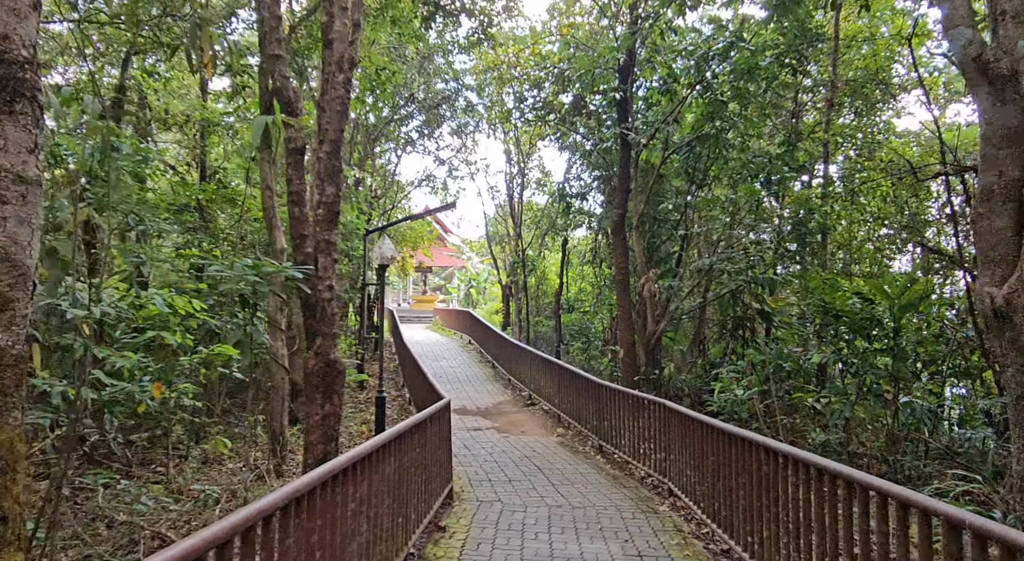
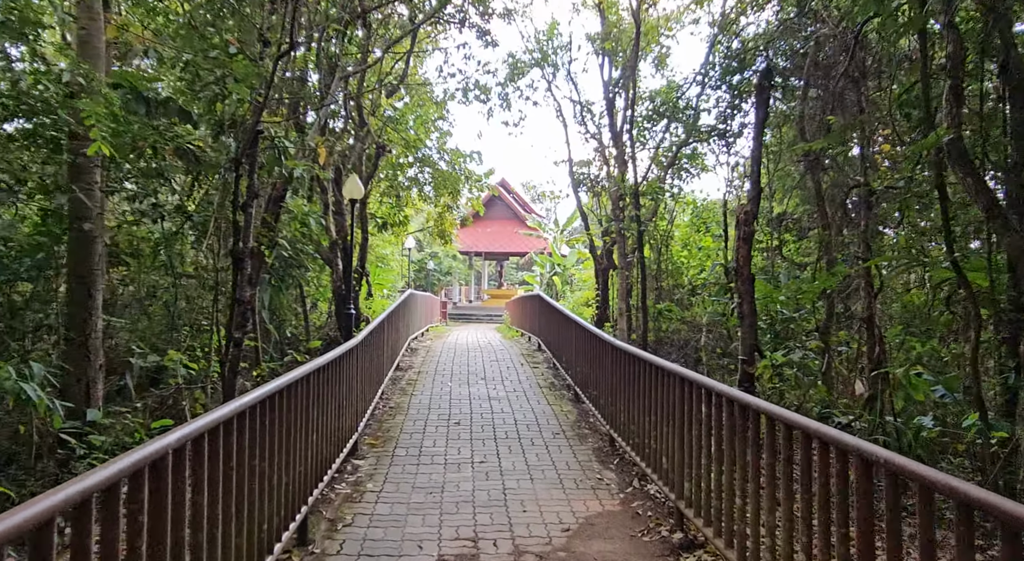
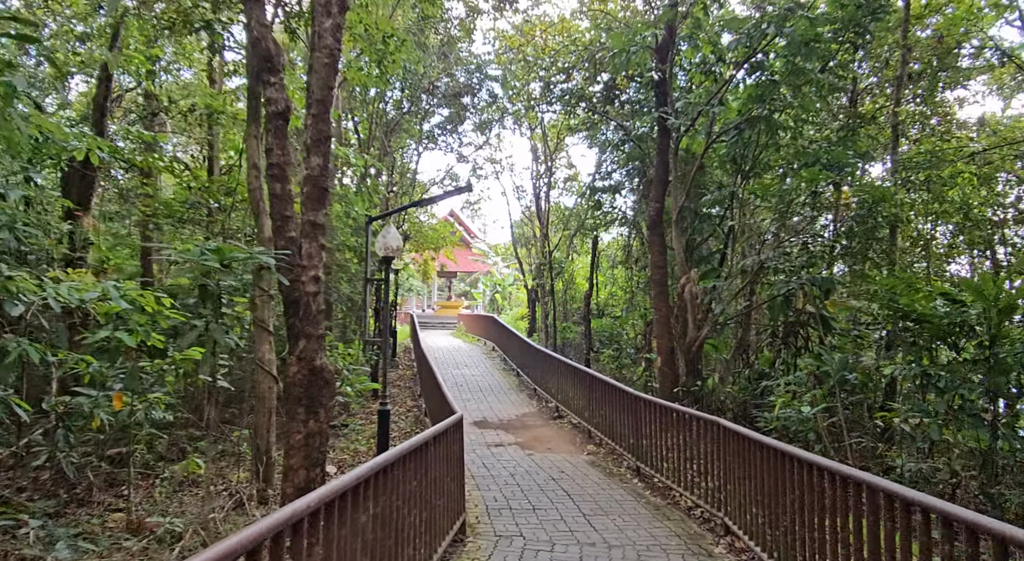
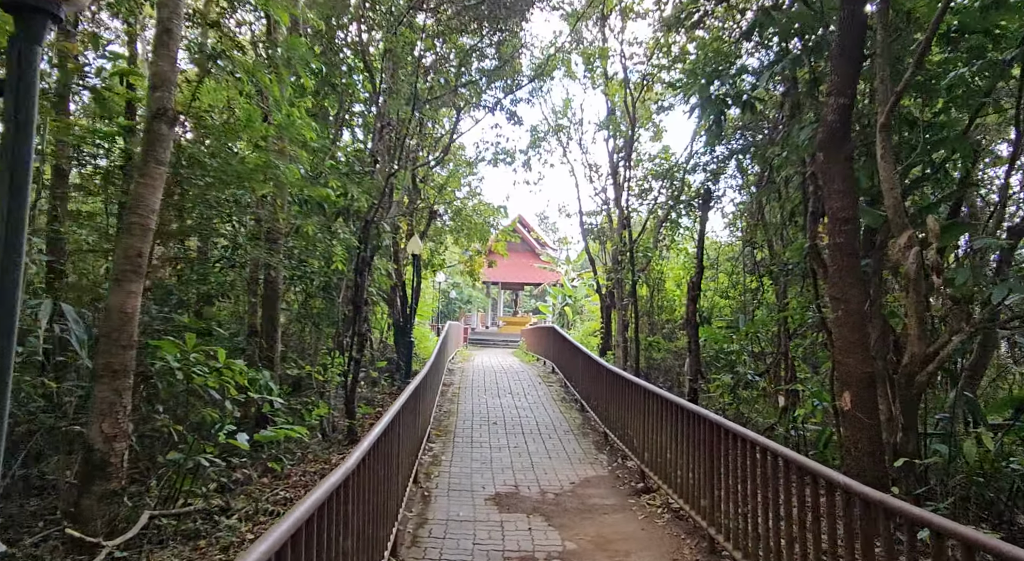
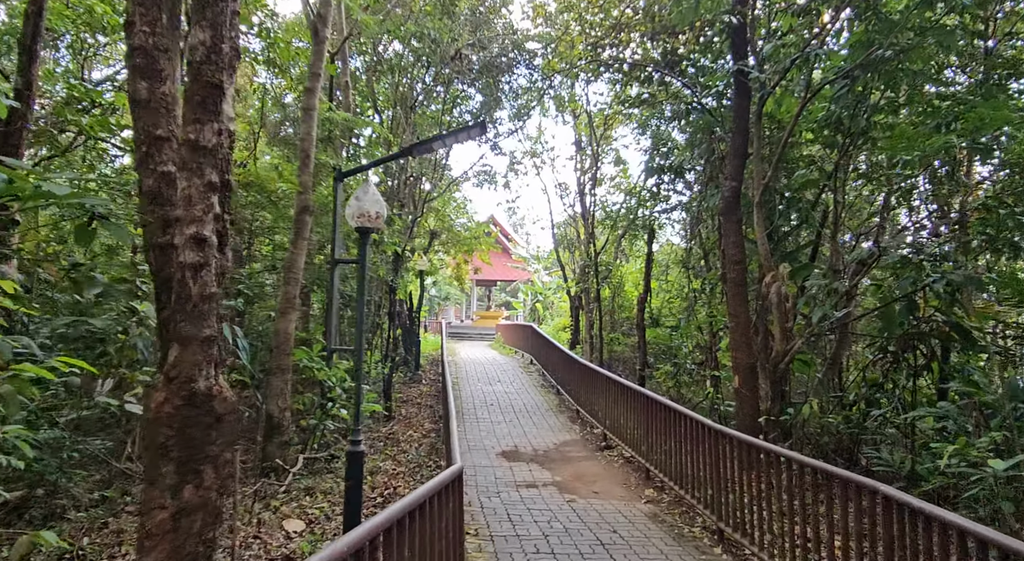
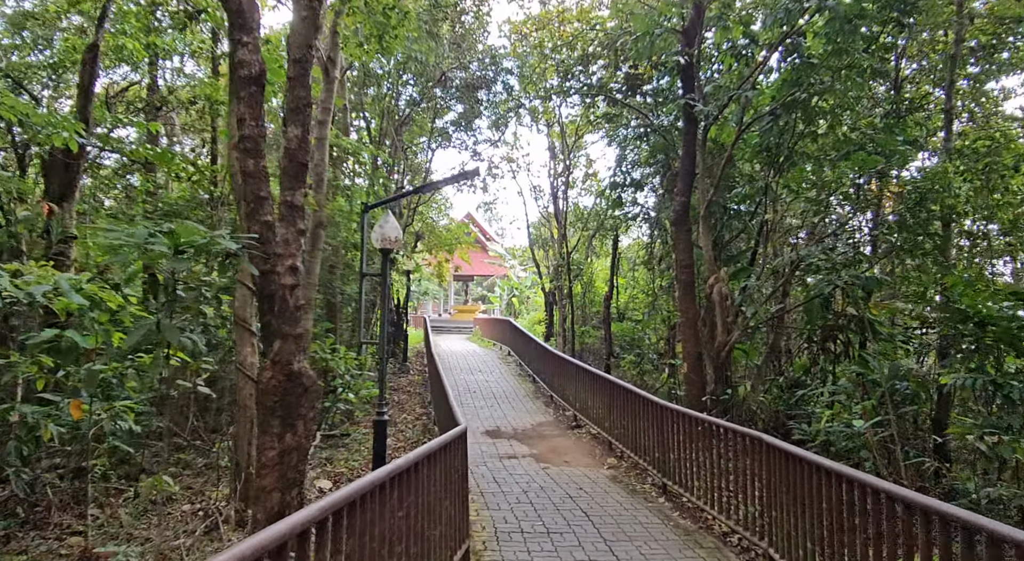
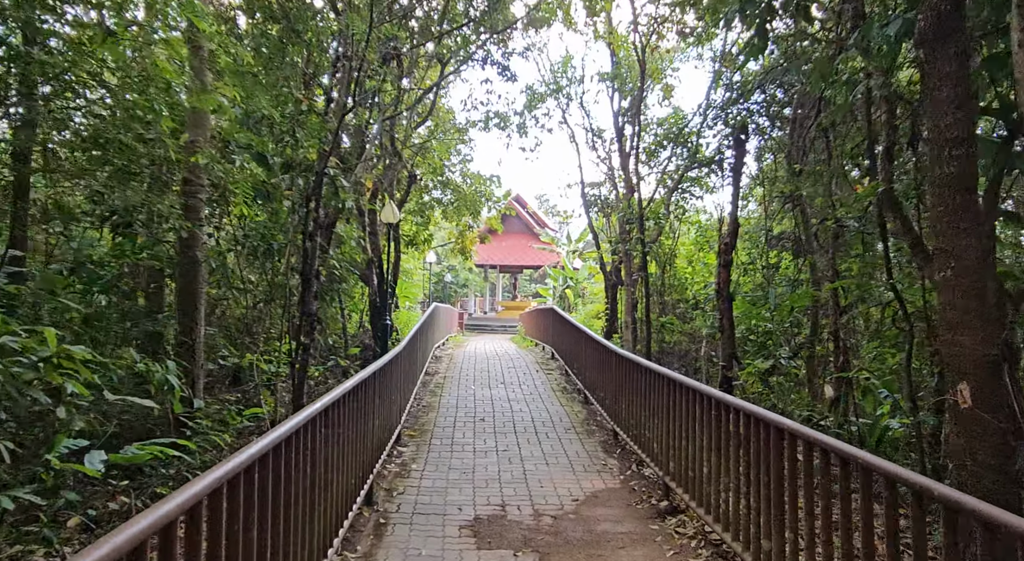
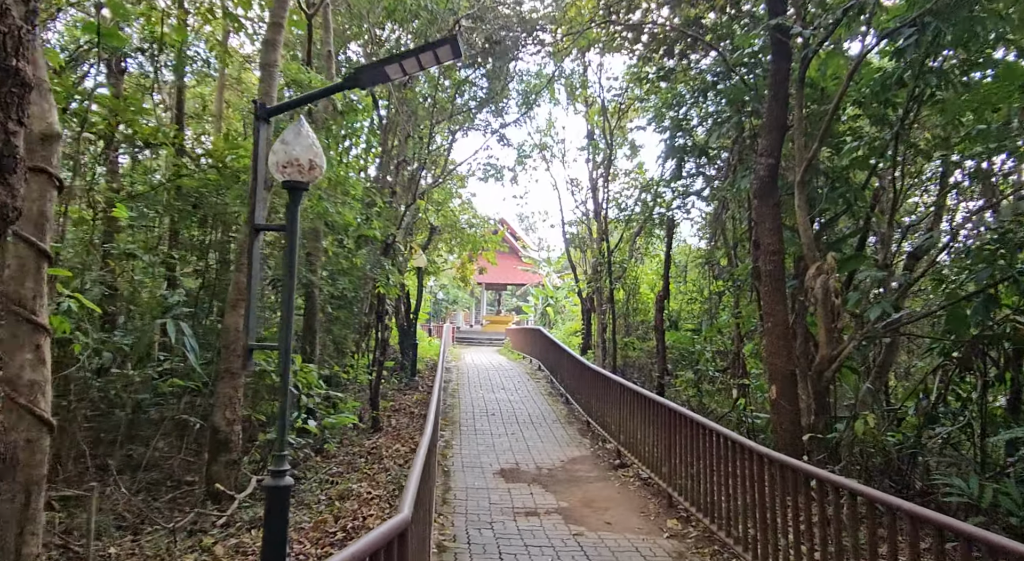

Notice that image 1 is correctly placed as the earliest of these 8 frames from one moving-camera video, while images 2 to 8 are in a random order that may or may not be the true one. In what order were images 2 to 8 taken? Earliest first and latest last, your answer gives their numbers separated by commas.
3, 6, 5, 8, 4, 7, 2
